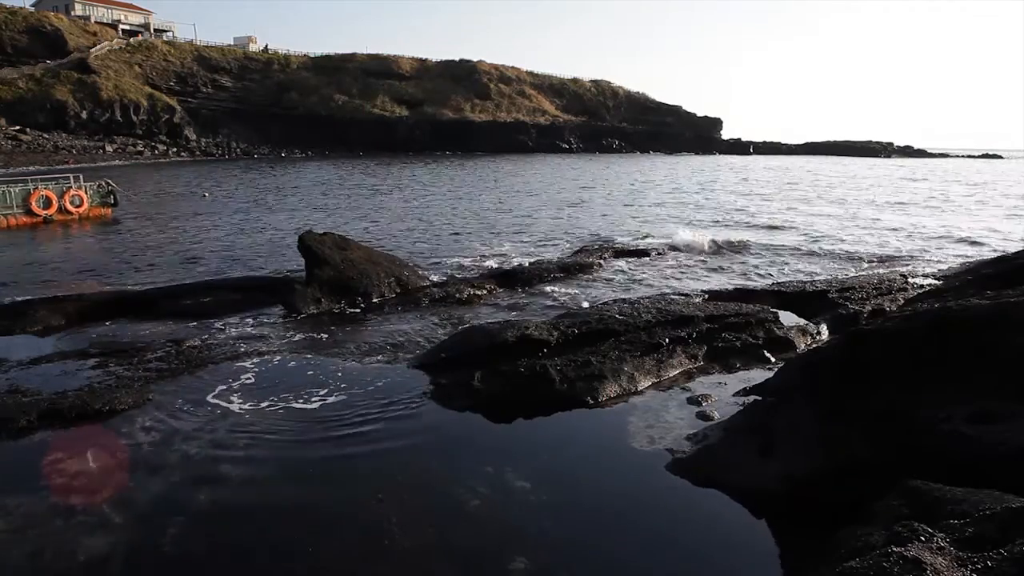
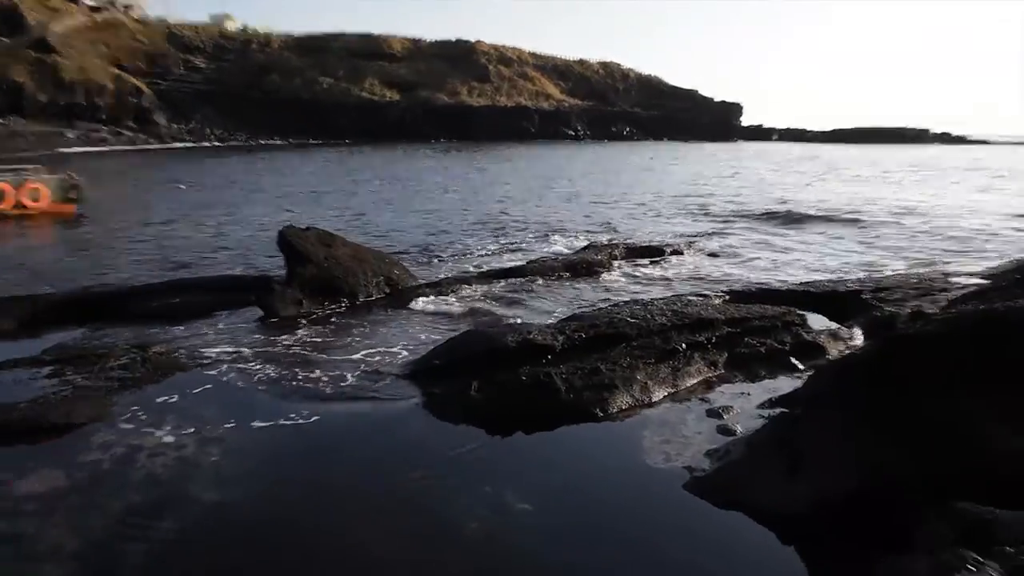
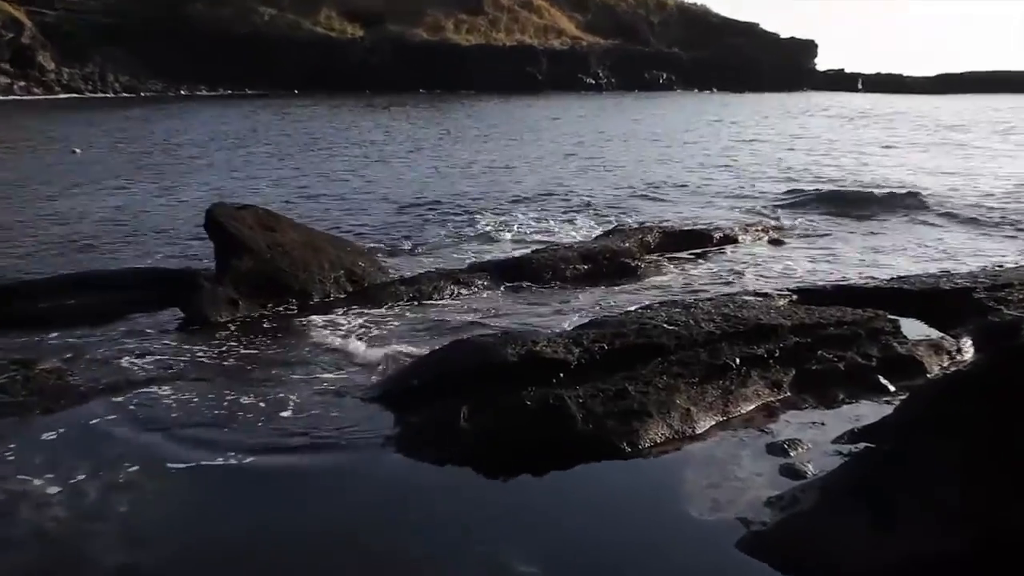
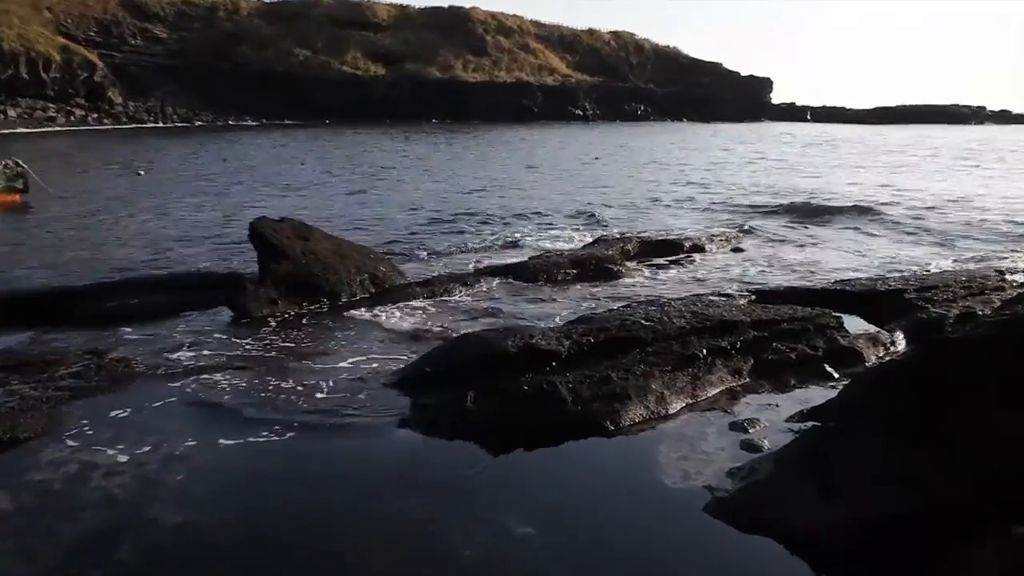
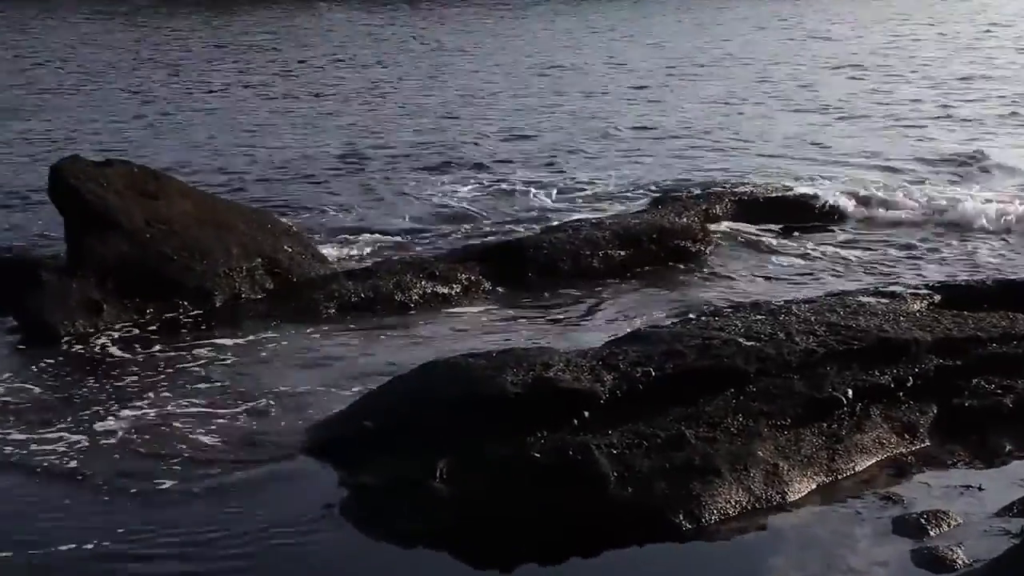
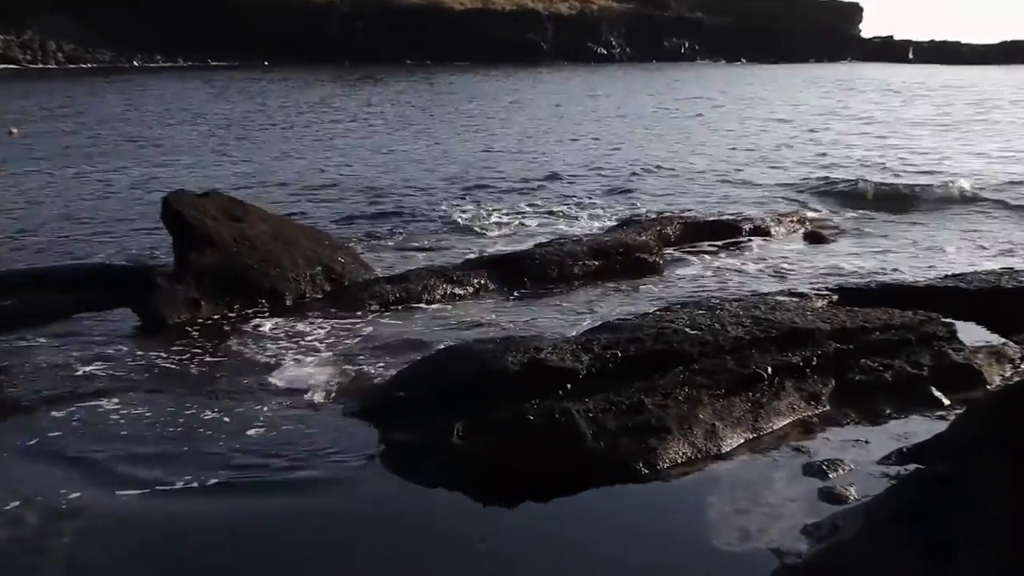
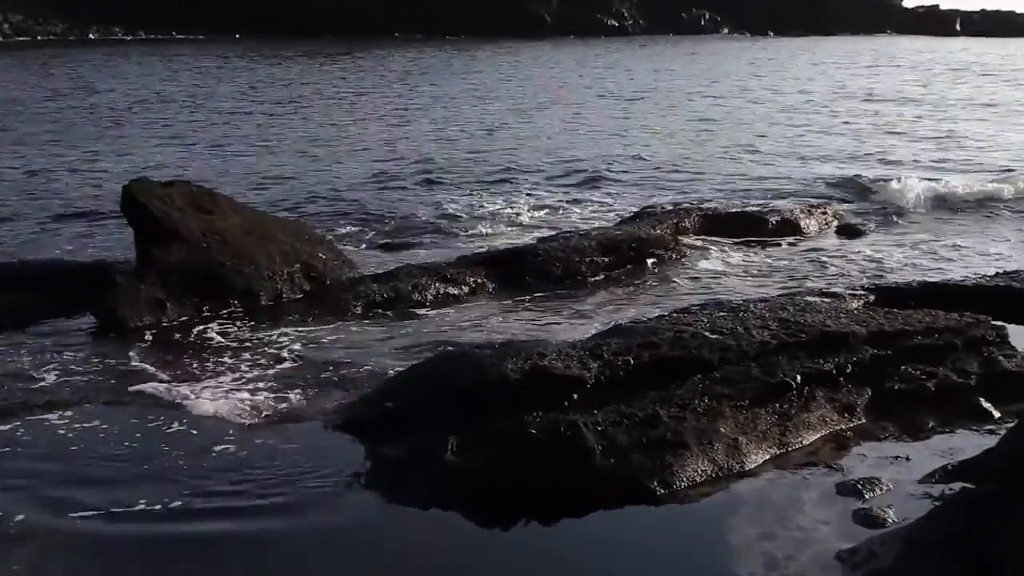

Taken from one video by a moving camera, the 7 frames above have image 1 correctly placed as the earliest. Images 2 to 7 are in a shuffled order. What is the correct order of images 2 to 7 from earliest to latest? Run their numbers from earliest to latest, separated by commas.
2, 4, 3, 6, 7, 5
